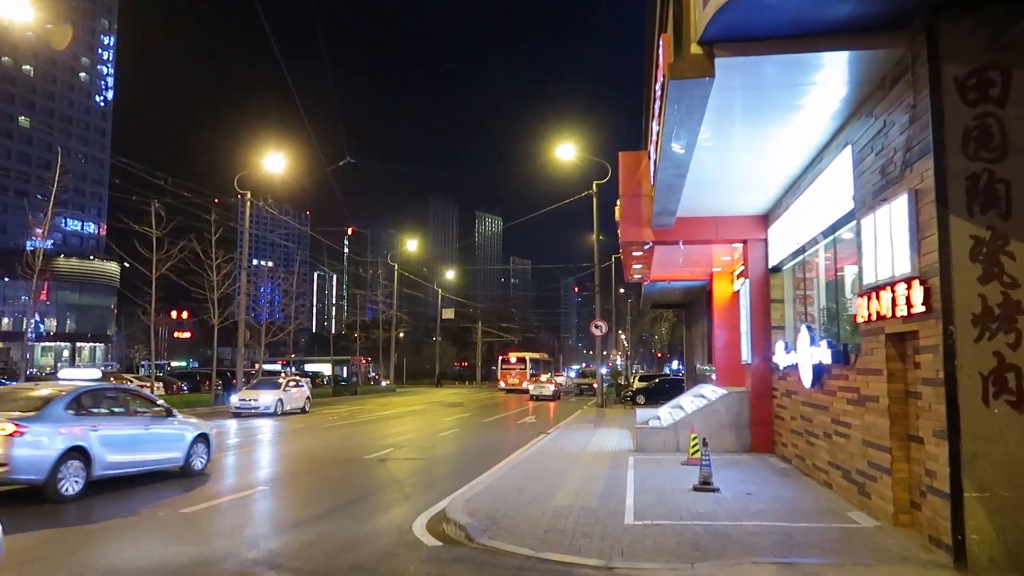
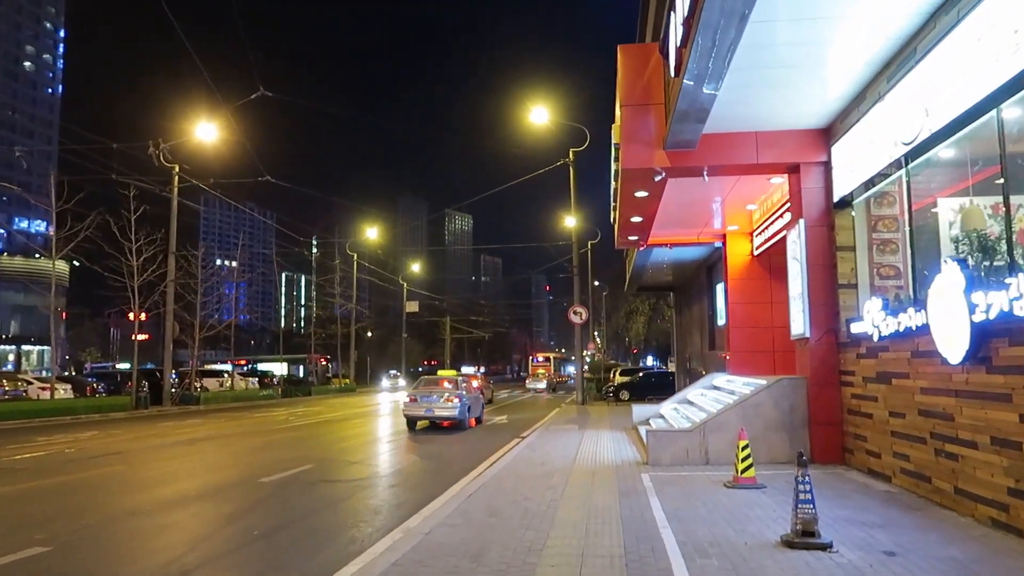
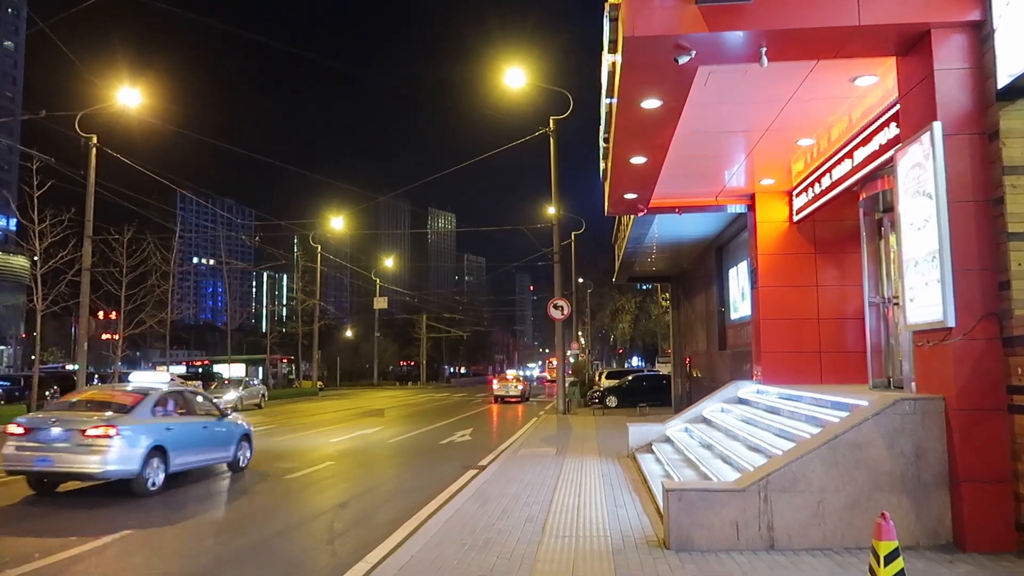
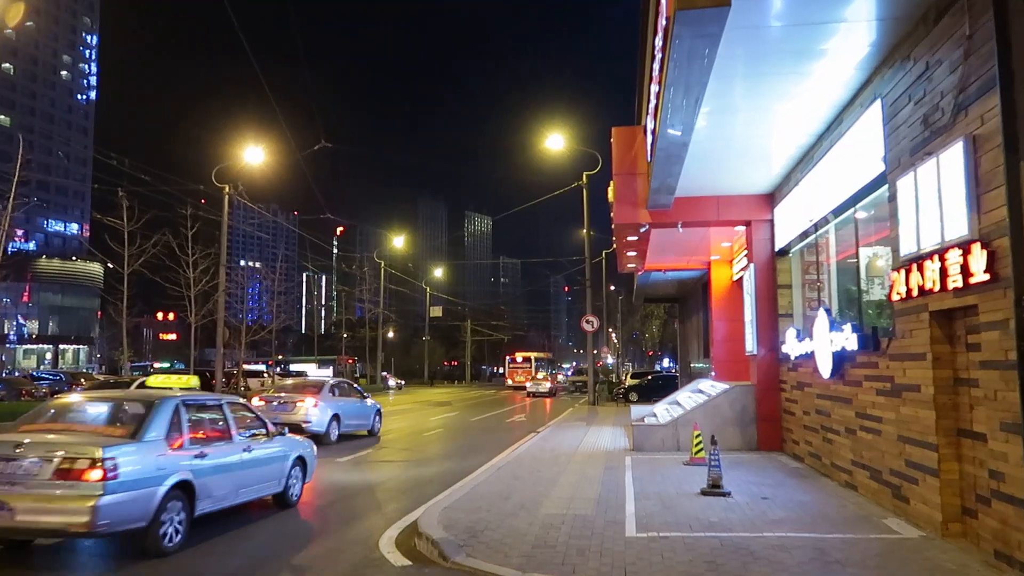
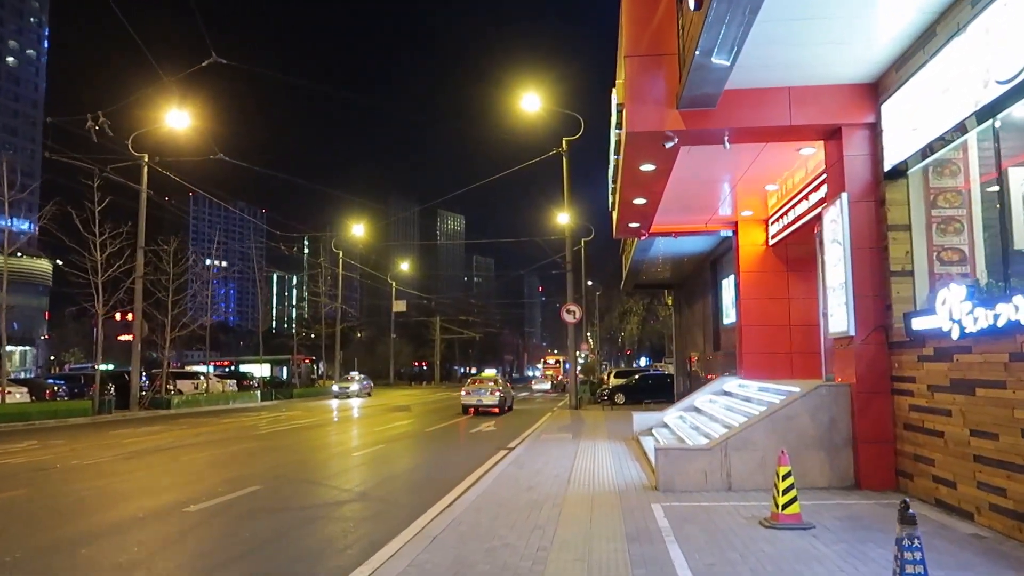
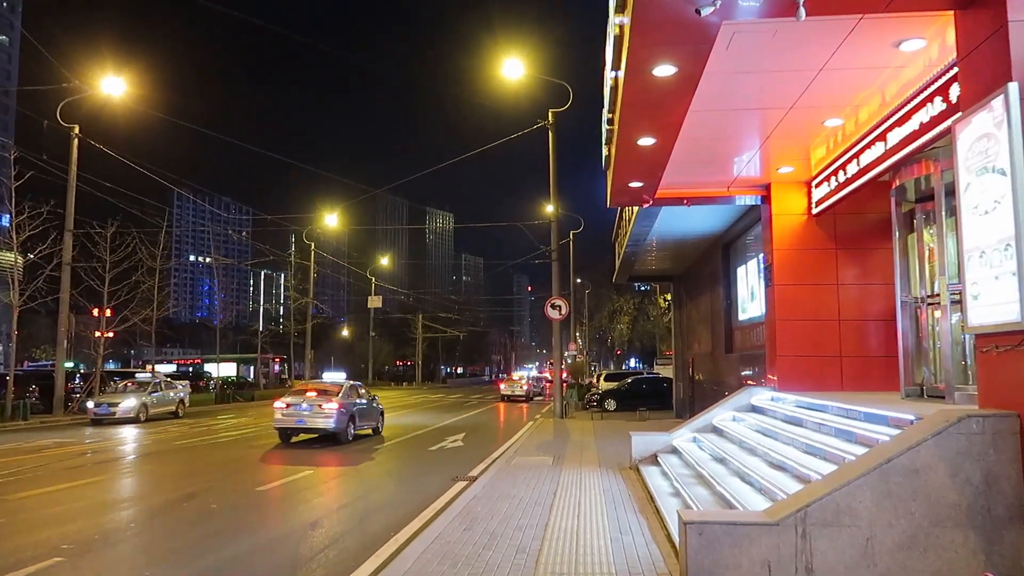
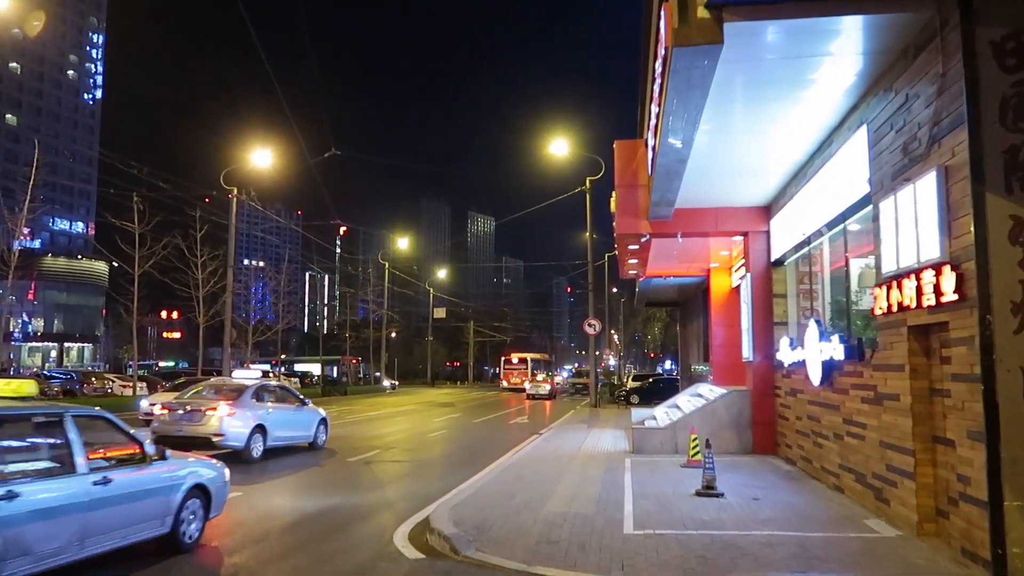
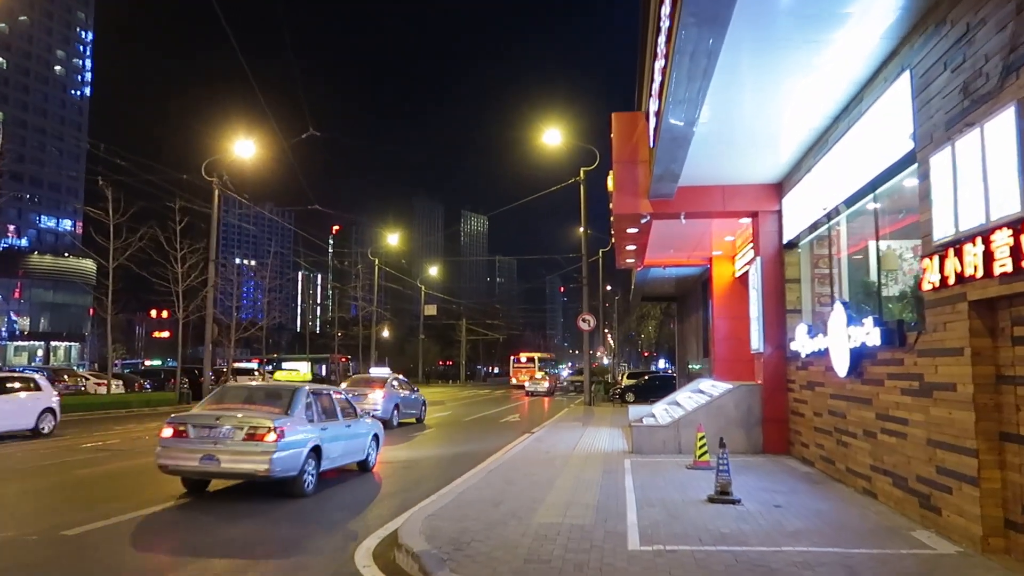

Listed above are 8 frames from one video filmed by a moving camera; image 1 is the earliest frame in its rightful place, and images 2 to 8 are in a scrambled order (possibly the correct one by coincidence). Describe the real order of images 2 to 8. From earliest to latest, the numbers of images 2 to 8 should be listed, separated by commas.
7, 4, 8, 2, 5, 3, 6
